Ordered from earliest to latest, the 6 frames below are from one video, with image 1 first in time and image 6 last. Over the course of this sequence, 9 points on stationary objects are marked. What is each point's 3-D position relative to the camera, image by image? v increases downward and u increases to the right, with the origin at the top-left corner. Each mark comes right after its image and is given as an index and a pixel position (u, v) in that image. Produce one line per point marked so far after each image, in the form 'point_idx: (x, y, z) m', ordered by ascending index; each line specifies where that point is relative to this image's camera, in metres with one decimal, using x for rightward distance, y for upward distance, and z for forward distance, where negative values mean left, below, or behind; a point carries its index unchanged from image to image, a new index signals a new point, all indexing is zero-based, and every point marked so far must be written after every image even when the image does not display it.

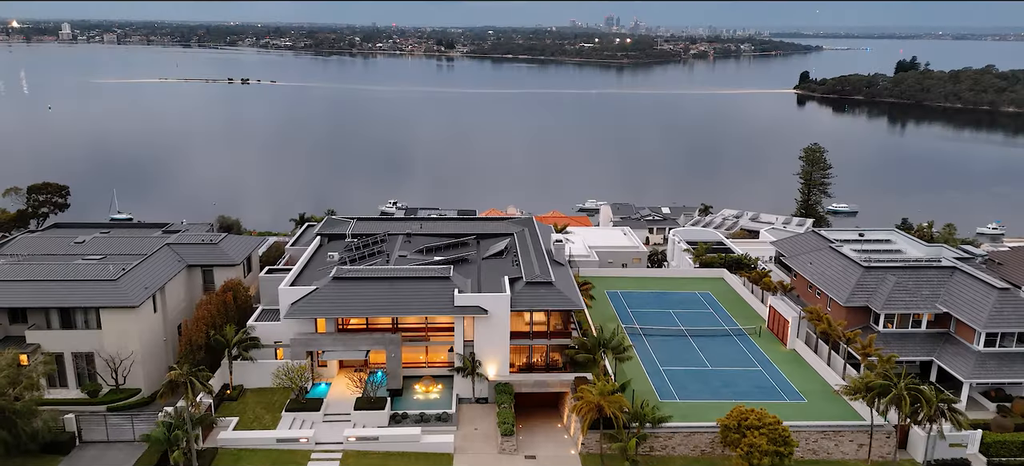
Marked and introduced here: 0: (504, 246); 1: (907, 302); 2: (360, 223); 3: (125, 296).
0: (-0.1, -0.2, +13.5) m
1: (+6.7, -1.2, +12.4) m
2: (-3.1, +0.2, +14.9) m
3: (-5.6, -0.9, +10.7) m
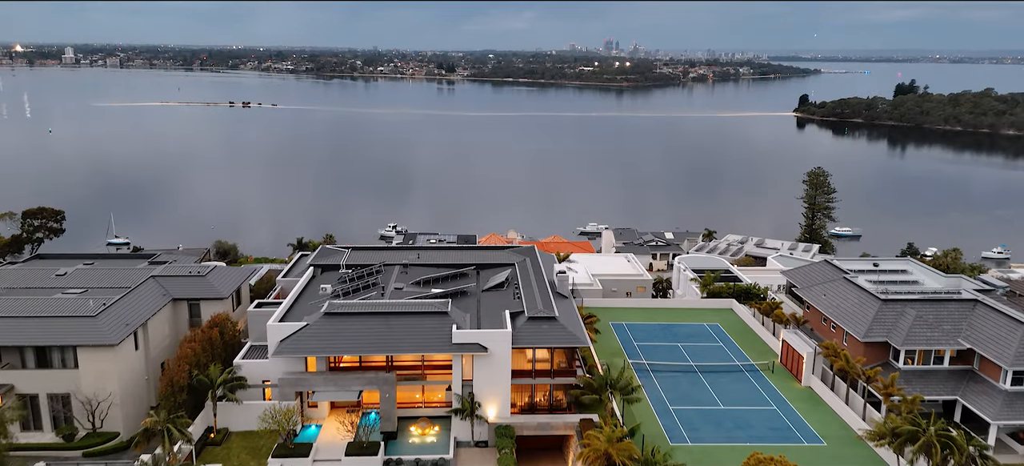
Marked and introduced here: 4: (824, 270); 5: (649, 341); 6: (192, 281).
0: (-0.1, -0.8, +12.9) m
1: (+6.7, -1.7, +11.8) m
2: (-3.1, -0.4, +14.3) m
3: (-5.6, -1.4, +10.1) m
4: (+6.3, -0.7, +14.9) m
5: (+2.7, -2.1, +14.4) m
6: (-5.4, -0.8, +12.4) m
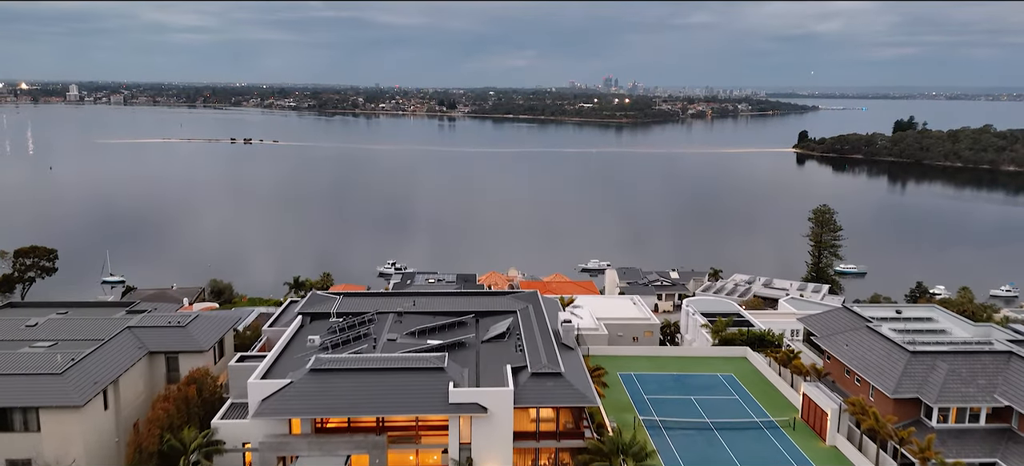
0: (-0.1, -1.5, +12.1) m
1: (+6.7, -2.4, +11.0) m
2: (-3.0, -1.2, +13.5) m
3: (-5.6, -2.0, +9.3) m
4: (+6.3, -1.6, +14.0) m
5: (+2.7, -2.9, +13.5) m
6: (-5.3, -1.6, +11.5) m
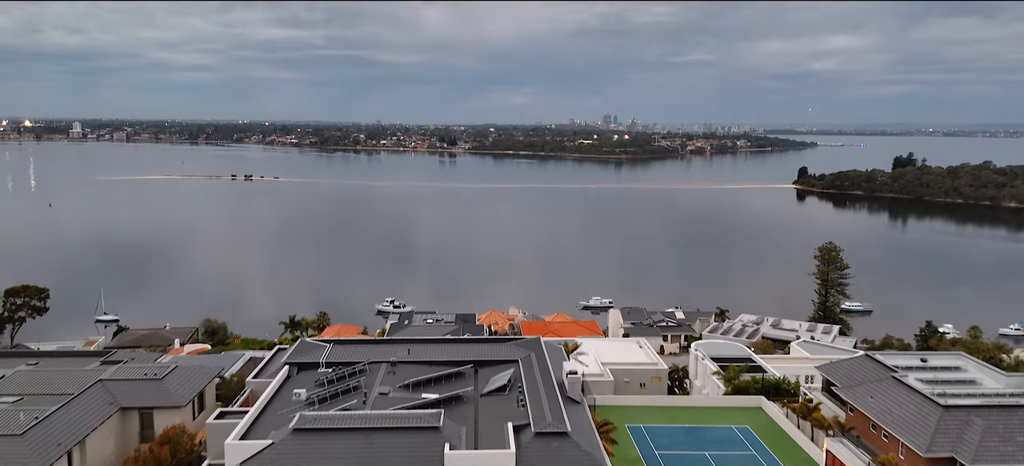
0: (-0.1, -2.2, +11.3) m
1: (+6.7, -3.0, +10.1) m
2: (-3.0, -2.0, +12.7) m
3: (-5.5, -2.6, +8.4) m
4: (+6.3, -2.4, +13.2) m
5: (+2.7, -3.7, +12.6) m
6: (-5.3, -2.2, +10.7) m
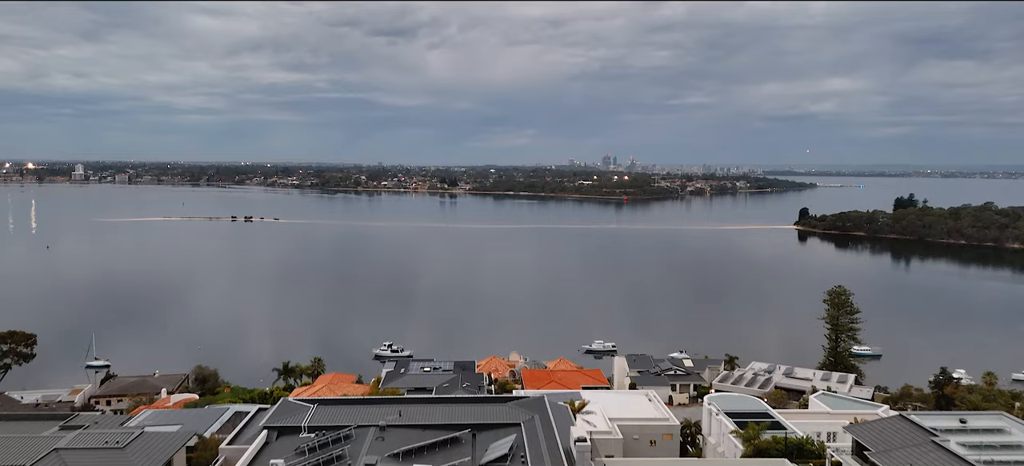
0: (0.0, -2.9, +10.2) m
1: (+6.8, -3.6, +8.9) m
2: (-3.0, -2.8, +11.6) m
3: (-5.5, -3.1, +7.3) m
4: (+6.4, -3.2, +12.1) m
5: (+2.8, -4.5, +11.4) m
6: (-5.3, -2.9, +9.6) m
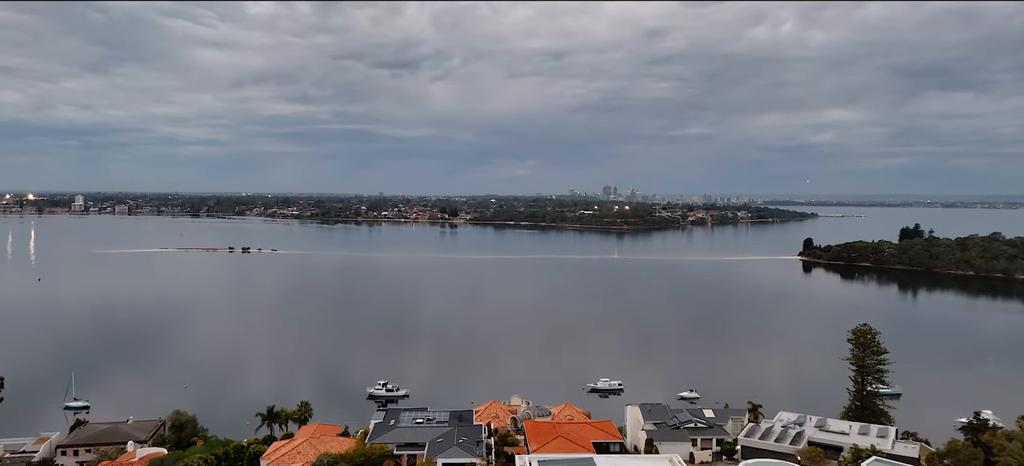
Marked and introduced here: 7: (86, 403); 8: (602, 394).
0: (0.0, -3.5, +7.5) m
1: (+6.8, -4.1, +6.3) m
2: (-2.9, -3.4, +9.0) m
3: (-5.5, -3.5, +4.7) m
4: (+6.4, -3.8, +9.4) m
5: (+2.8, -5.1, +8.7) m
6: (-5.3, -3.4, +7.0) m
7: (-17.0, -6.7, +27.3) m
8: (+4.0, -7.1, +30.5) m
